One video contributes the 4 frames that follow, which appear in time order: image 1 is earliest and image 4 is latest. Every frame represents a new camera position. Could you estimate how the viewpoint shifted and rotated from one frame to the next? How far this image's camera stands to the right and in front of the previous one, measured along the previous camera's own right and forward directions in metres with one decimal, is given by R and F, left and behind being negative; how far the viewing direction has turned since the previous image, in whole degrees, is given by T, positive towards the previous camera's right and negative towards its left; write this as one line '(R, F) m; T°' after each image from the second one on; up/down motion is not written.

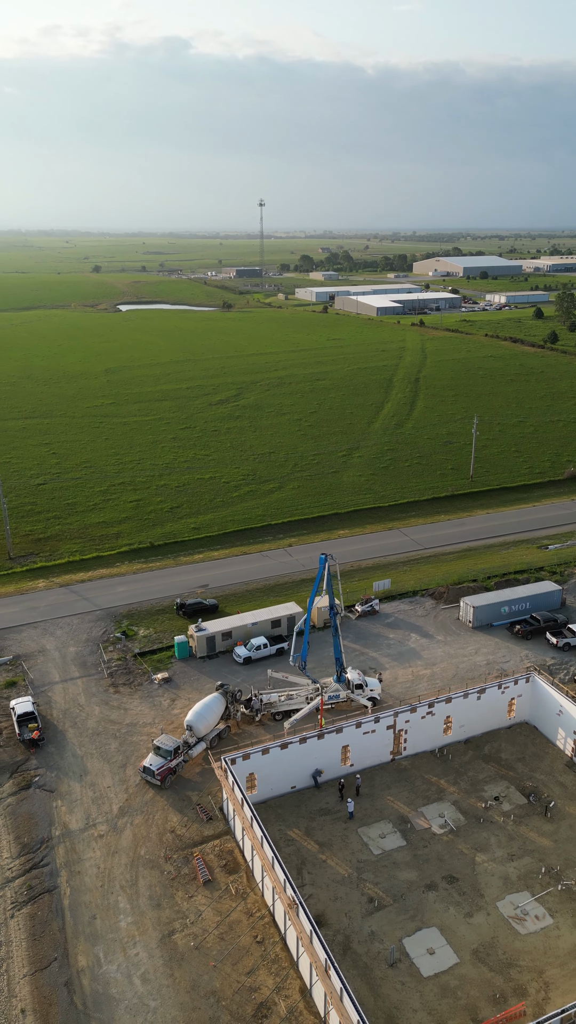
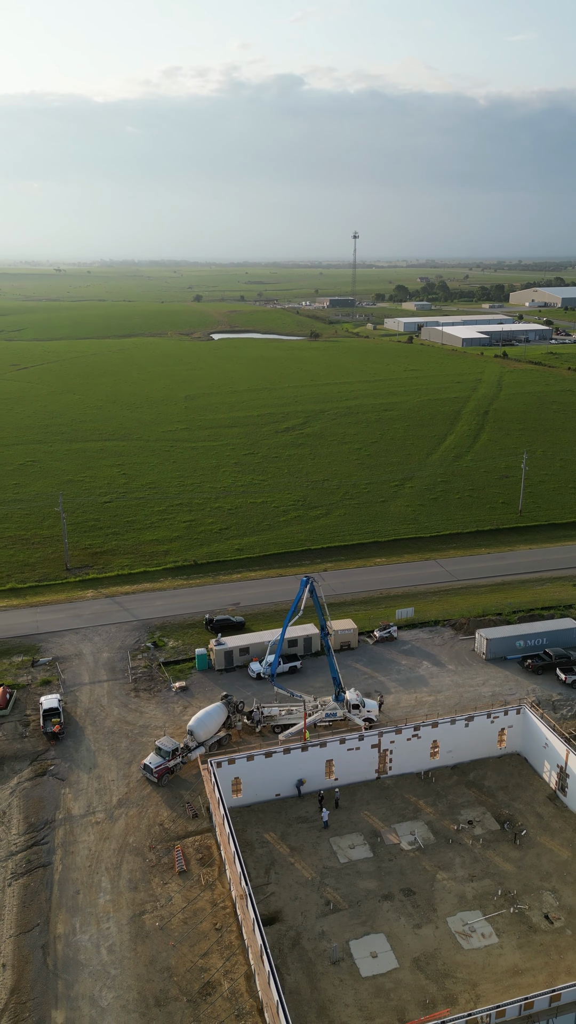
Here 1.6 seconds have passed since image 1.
(+3.3, -1.8) m; -7°
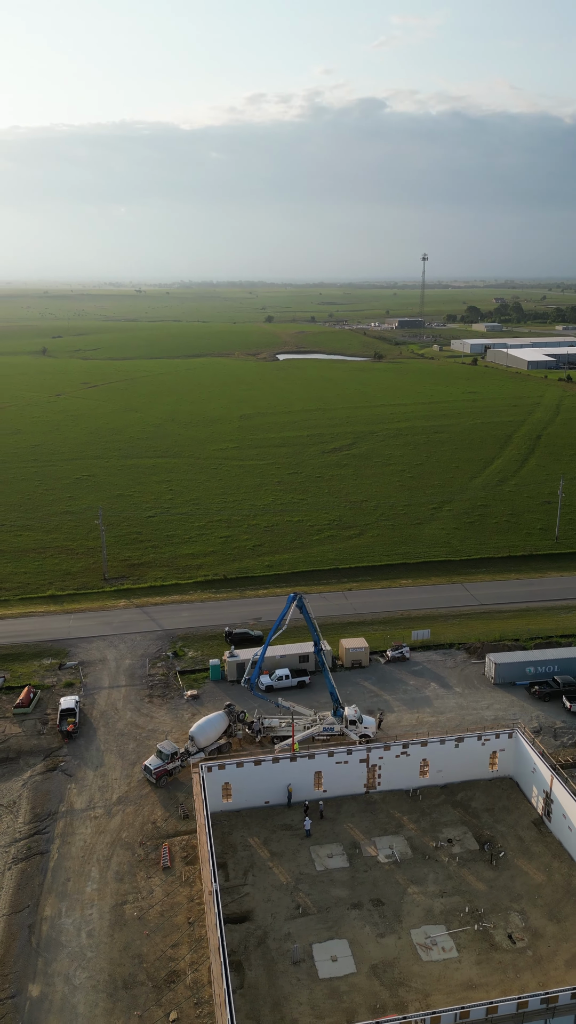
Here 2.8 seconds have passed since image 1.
(+2.6, -1.2) m; -5°
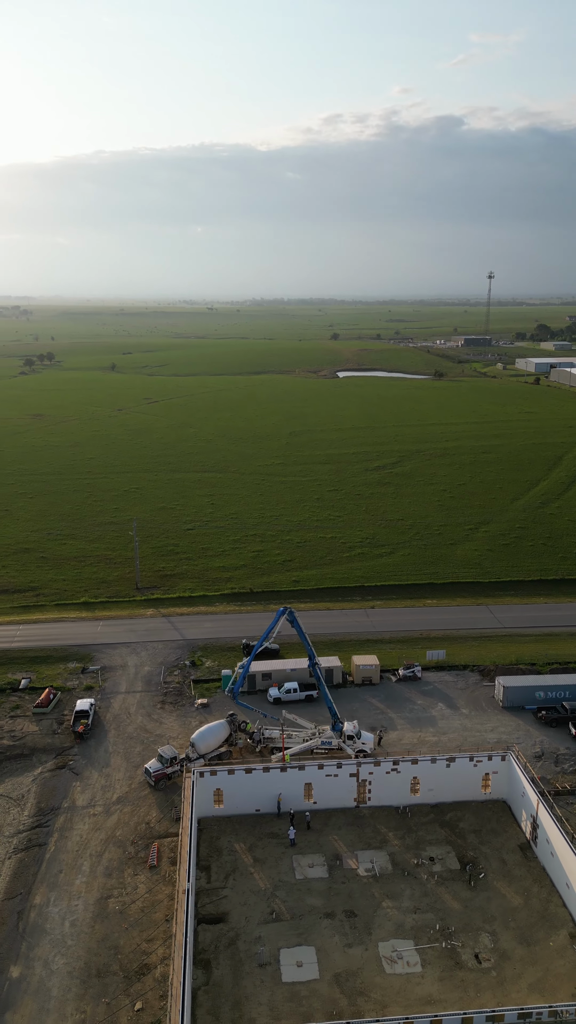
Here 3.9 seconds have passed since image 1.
(+2.5, -0.8) m; -5°
